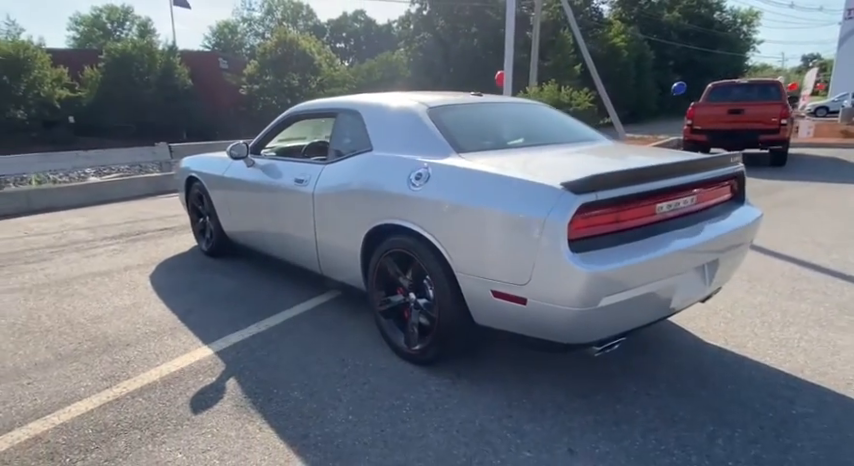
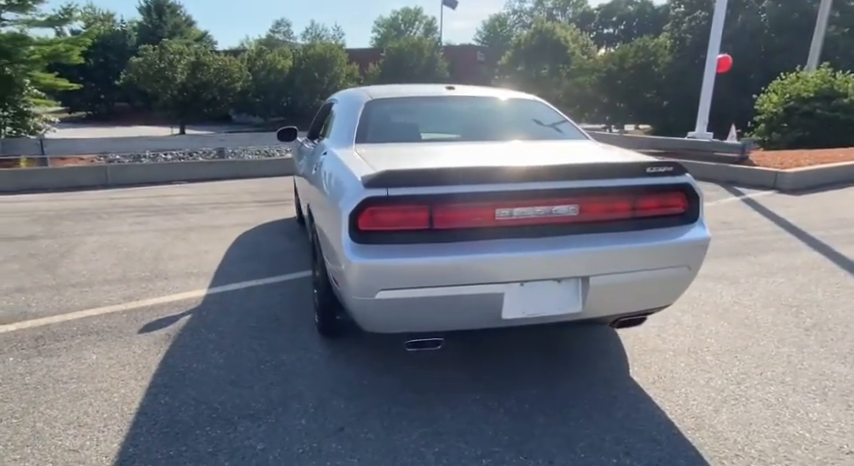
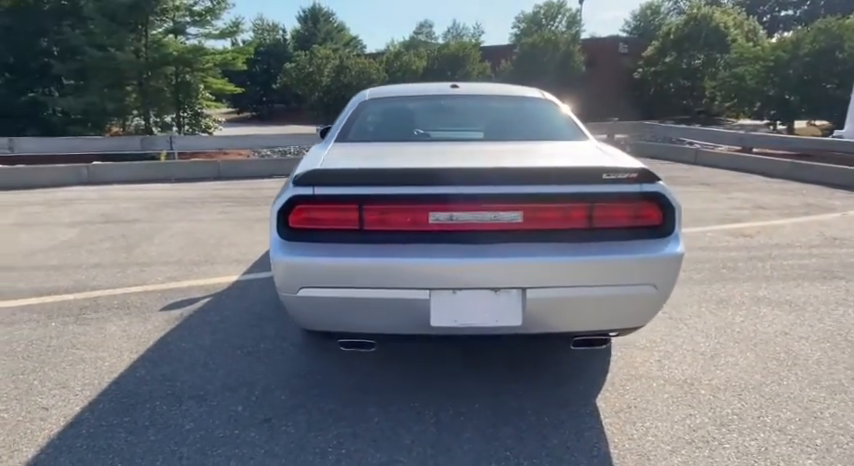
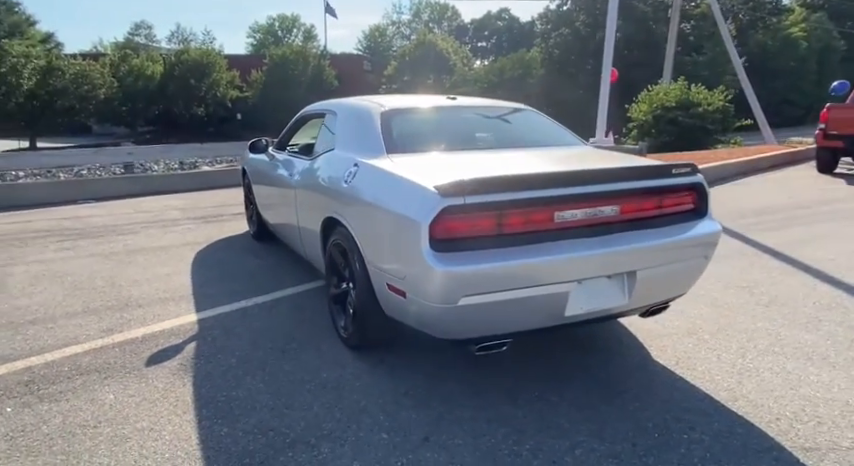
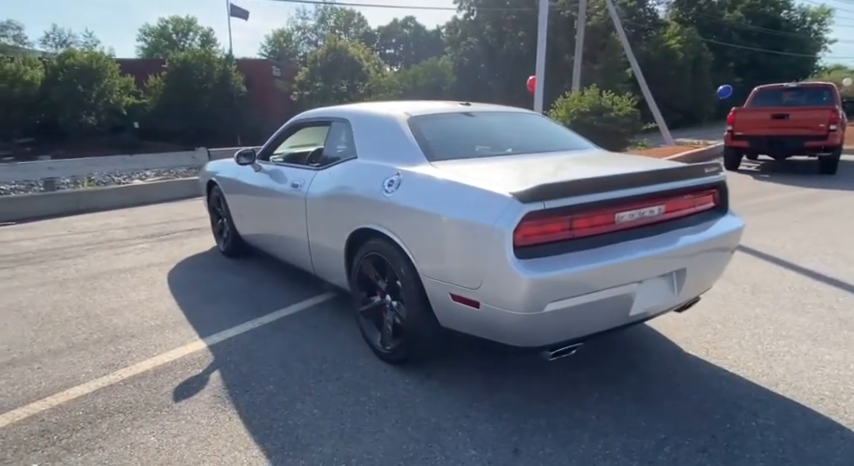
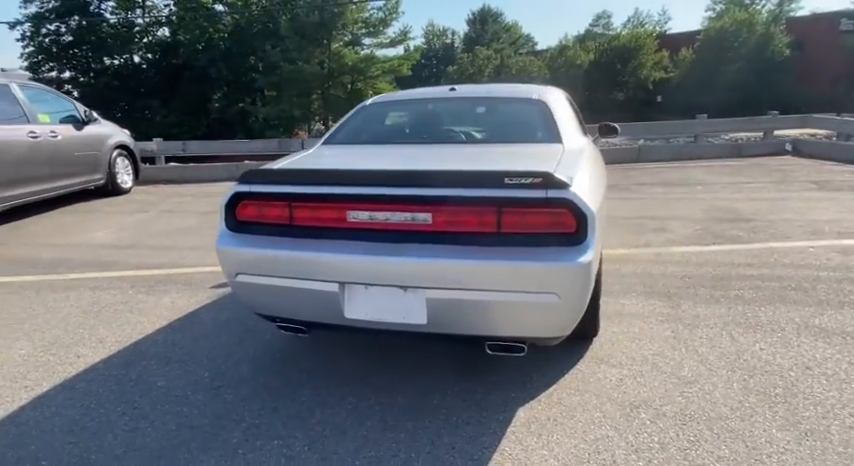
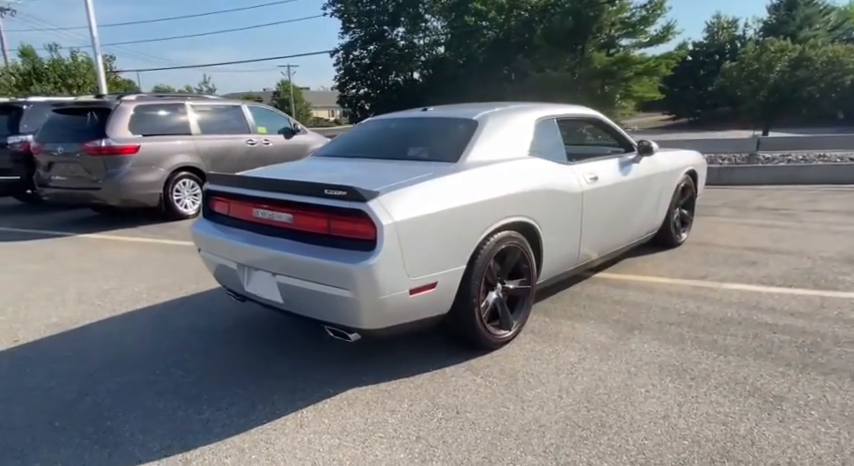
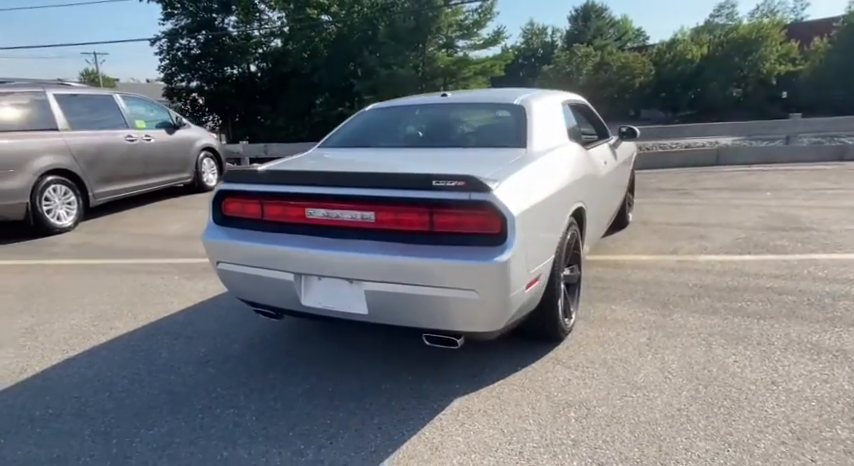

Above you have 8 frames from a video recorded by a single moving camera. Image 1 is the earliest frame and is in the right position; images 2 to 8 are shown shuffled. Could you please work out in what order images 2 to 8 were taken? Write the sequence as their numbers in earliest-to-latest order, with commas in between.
5, 4, 2, 3, 6, 8, 7
